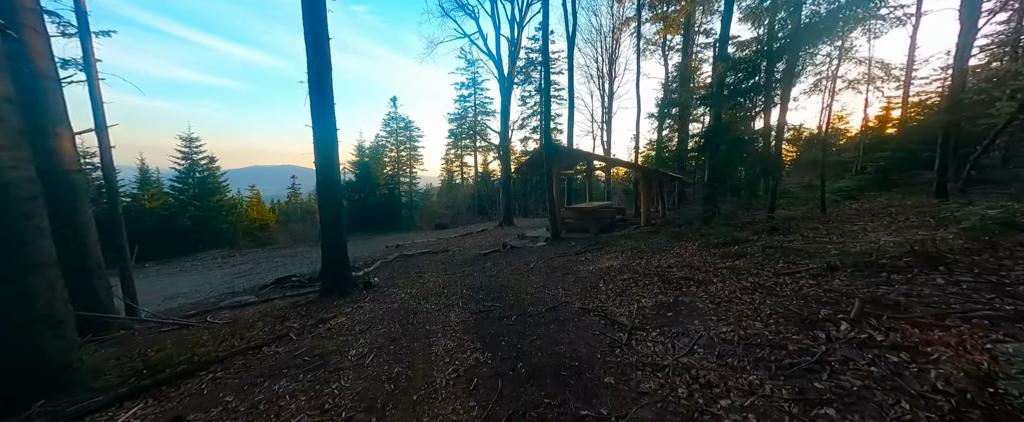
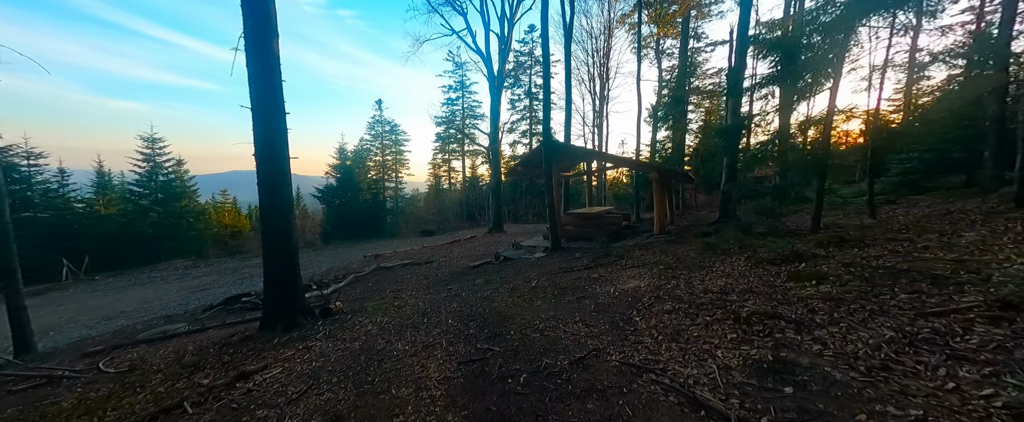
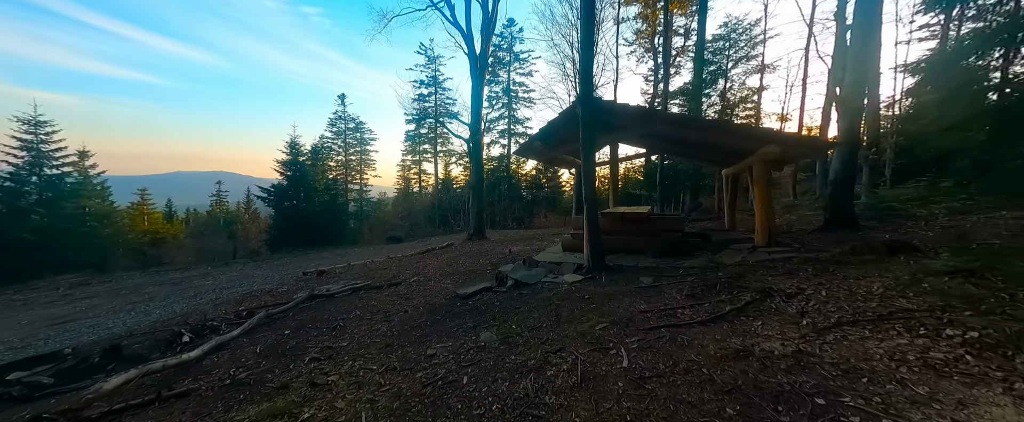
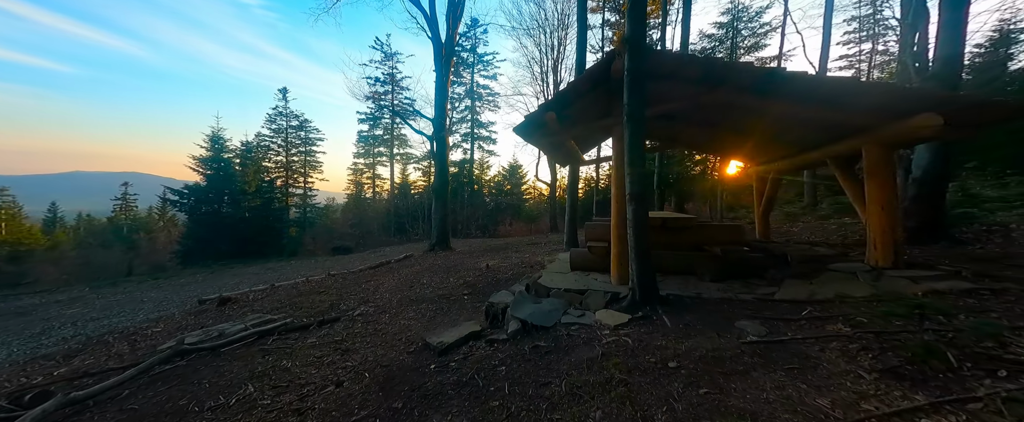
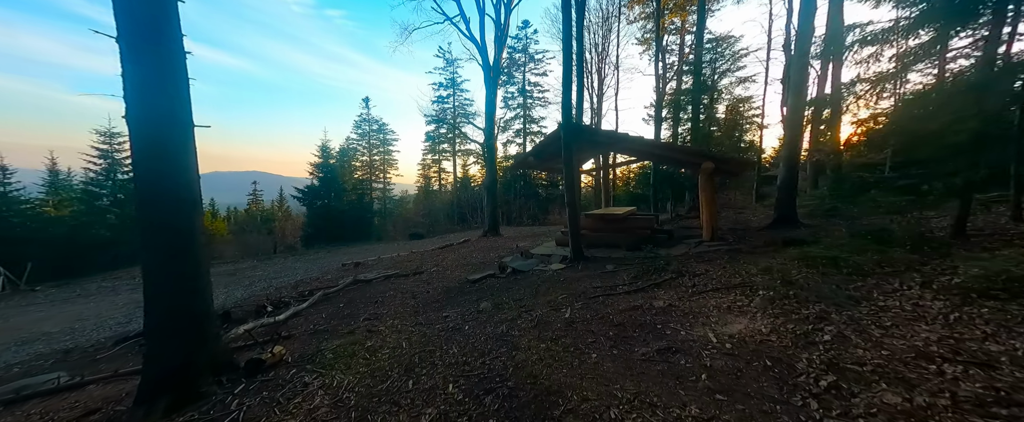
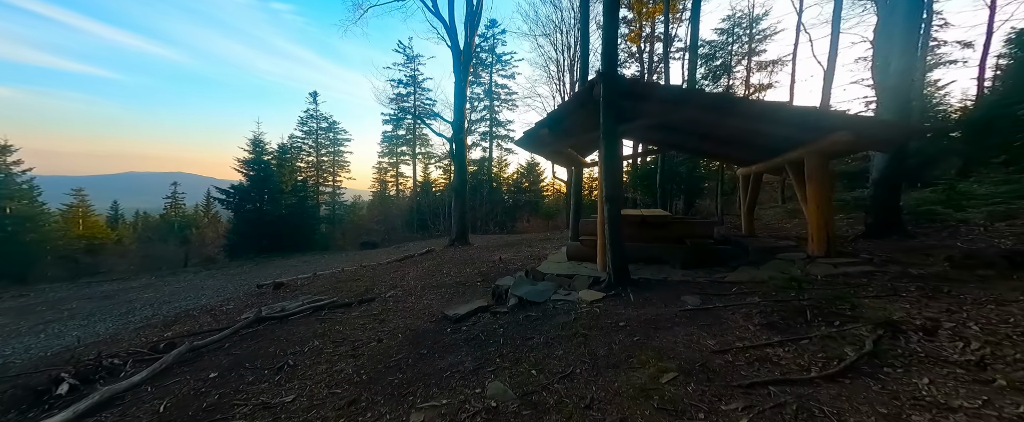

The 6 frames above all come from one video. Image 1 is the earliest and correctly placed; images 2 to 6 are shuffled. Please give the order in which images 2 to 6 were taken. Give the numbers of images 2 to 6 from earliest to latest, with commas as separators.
2, 5, 3, 6, 4
